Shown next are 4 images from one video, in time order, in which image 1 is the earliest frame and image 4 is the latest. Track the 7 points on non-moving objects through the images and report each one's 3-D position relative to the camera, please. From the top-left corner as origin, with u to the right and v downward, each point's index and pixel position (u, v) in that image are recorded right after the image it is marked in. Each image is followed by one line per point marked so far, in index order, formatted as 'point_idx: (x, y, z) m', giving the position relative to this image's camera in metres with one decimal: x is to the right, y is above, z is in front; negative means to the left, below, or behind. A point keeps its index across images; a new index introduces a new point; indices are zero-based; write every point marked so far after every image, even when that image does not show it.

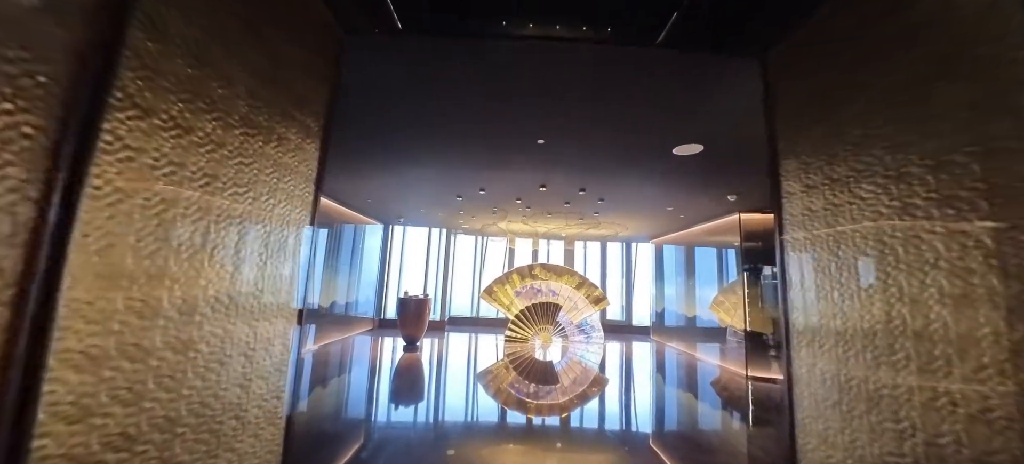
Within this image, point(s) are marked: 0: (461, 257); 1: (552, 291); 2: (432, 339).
0: (-1.4, -0.6, +9.8) m
1: (+0.7, -1.1, +6.5) m
2: (-1.7, -2.2, +7.7) m
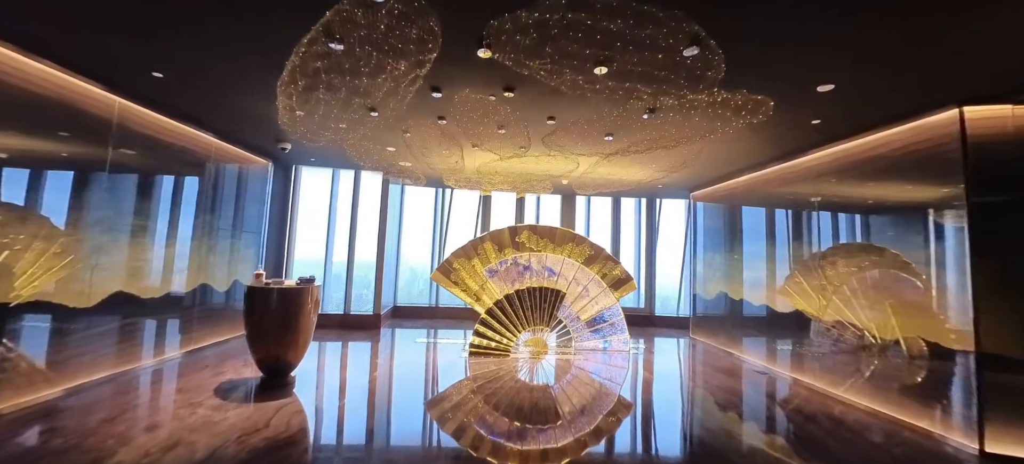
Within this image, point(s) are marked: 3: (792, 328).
0: (-1.9, +0.3, +7.2) m
1: (+0.4, -0.4, +4.1) m
2: (-2.1, -1.5, +5.2) m
3: (+3.6, -1.2, +4.8) m
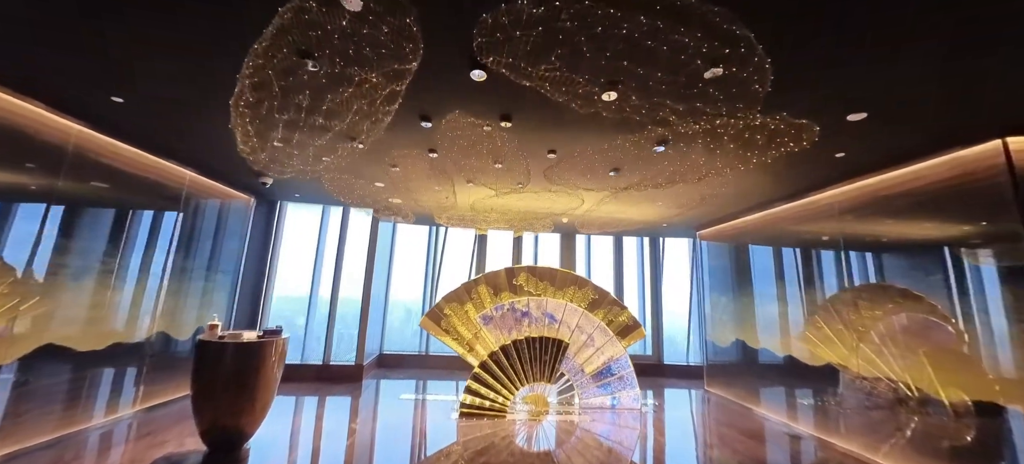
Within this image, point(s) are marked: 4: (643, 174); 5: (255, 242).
0: (-1.9, -0.5, +6.9) m
1: (+0.4, -0.8, +3.7) m
2: (-2.1, -2.0, +4.7) m
3: (+3.6, -1.7, +4.3) m
4: (+1.1, +0.5, +3.1) m
5: (-3.8, -0.1, +5.6) m
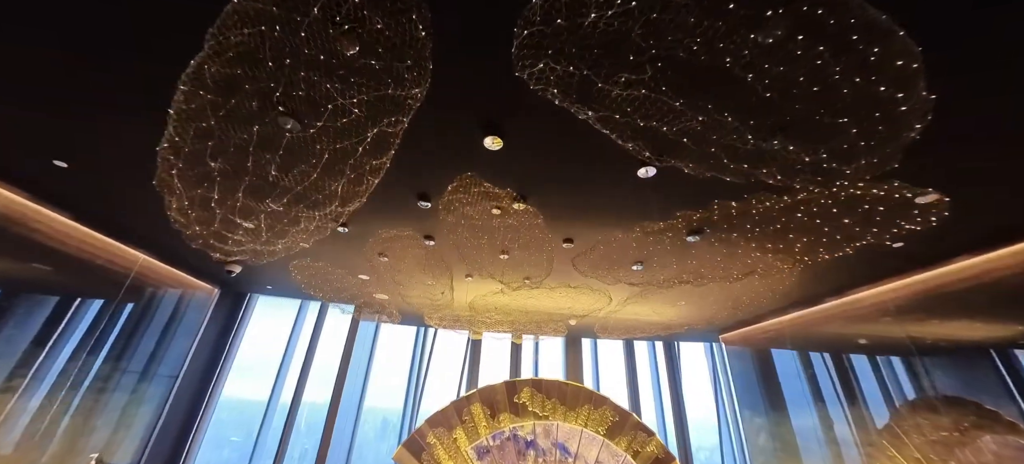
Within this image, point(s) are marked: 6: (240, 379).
0: (-2.0, -2.2, +6.0) m
1: (+0.4, -1.7, +3.0) m
2: (-2.2, -3.1, +3.5) m
3: (+3.5, -2.8, +3.4) m
4: (+1.1, -0.3, +2.8) m
5: (-3.9, -1.5, +4.9) m
6: (-3.5, -2.0, +5.0) m
